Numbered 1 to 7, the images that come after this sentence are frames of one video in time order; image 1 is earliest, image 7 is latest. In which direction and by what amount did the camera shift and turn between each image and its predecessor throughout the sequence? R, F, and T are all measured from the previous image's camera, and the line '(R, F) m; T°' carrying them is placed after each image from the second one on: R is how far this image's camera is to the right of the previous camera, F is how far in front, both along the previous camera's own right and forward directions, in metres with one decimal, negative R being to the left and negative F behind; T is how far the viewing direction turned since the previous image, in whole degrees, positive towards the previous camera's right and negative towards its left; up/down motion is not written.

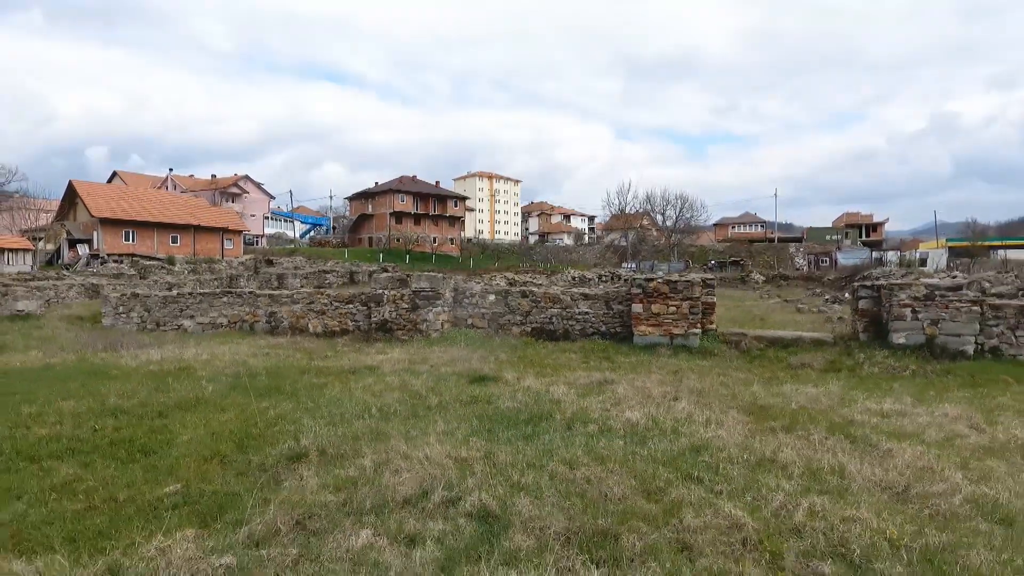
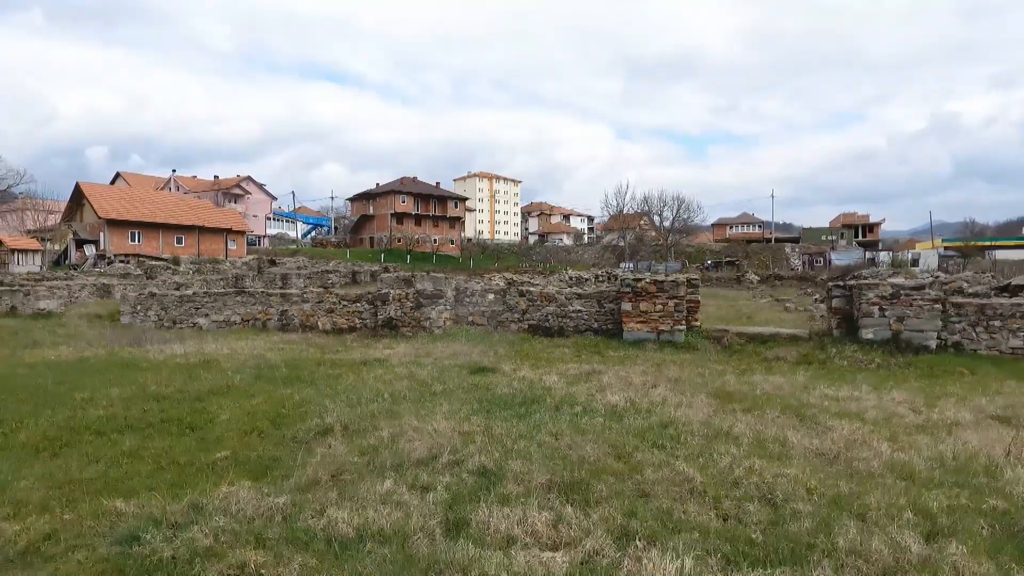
(0.0, -0.7) m; 0°
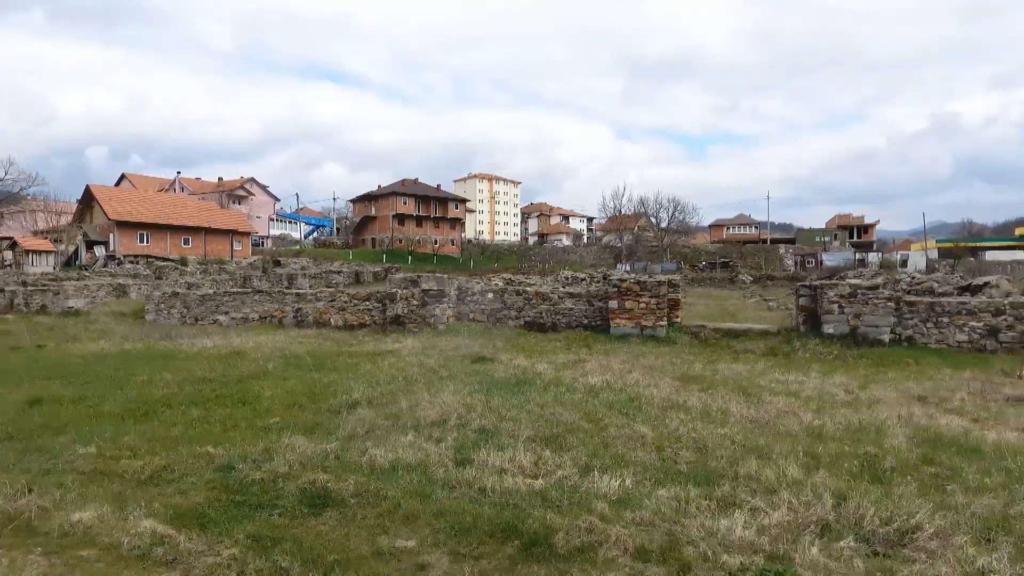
(0.0, -1.1) m; 0°
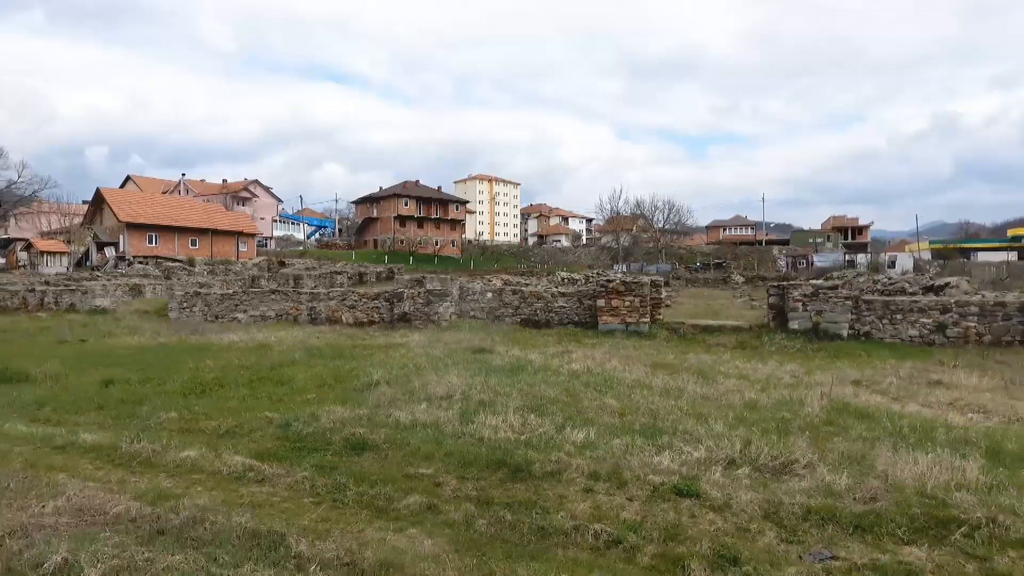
(+0.1, -1.2) m; 0°
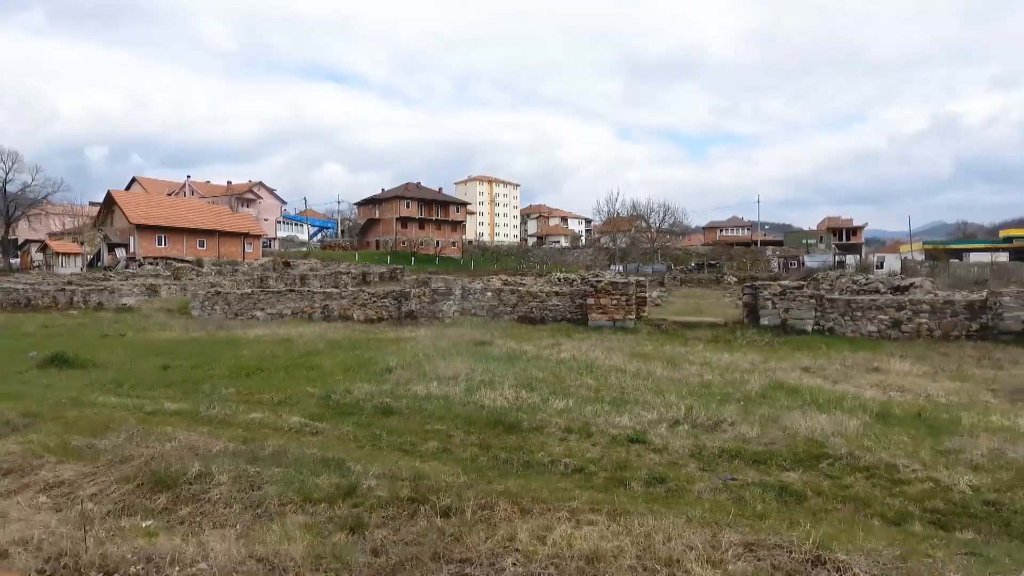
(0.0, -1.3) m; 0°
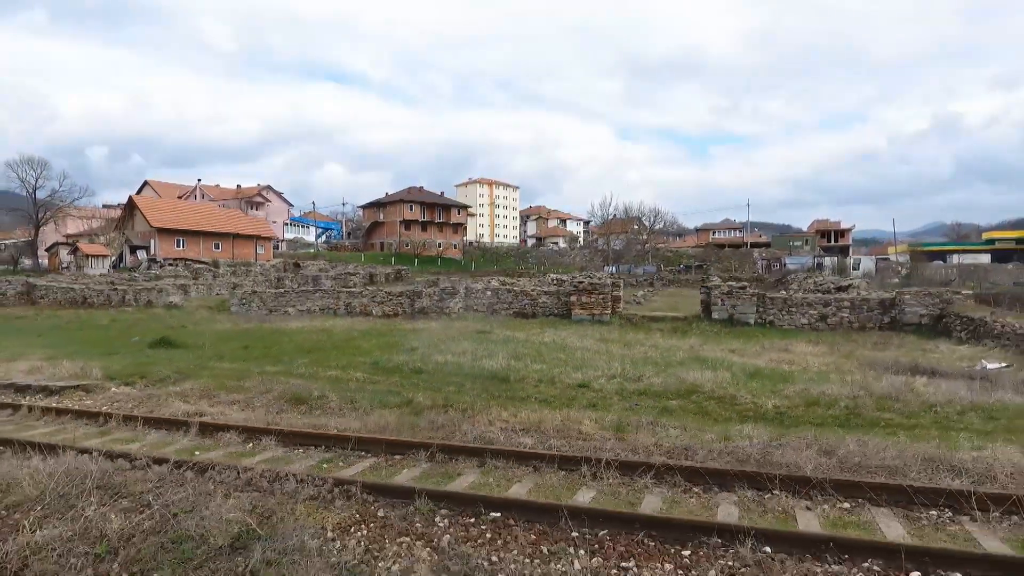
(+0.1, -2.8) m; 0°
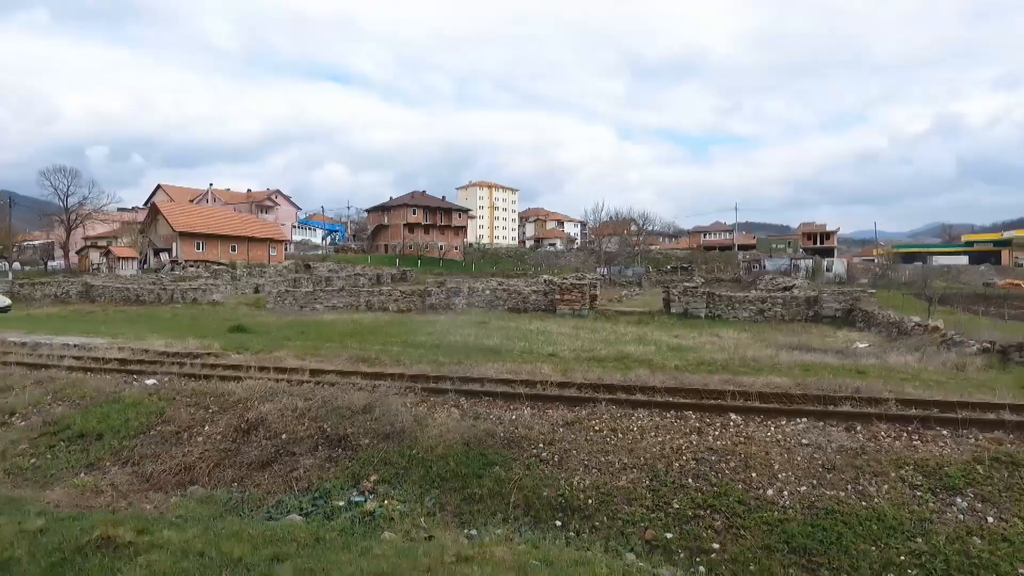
(+0.1, -3.6) m; 0°
